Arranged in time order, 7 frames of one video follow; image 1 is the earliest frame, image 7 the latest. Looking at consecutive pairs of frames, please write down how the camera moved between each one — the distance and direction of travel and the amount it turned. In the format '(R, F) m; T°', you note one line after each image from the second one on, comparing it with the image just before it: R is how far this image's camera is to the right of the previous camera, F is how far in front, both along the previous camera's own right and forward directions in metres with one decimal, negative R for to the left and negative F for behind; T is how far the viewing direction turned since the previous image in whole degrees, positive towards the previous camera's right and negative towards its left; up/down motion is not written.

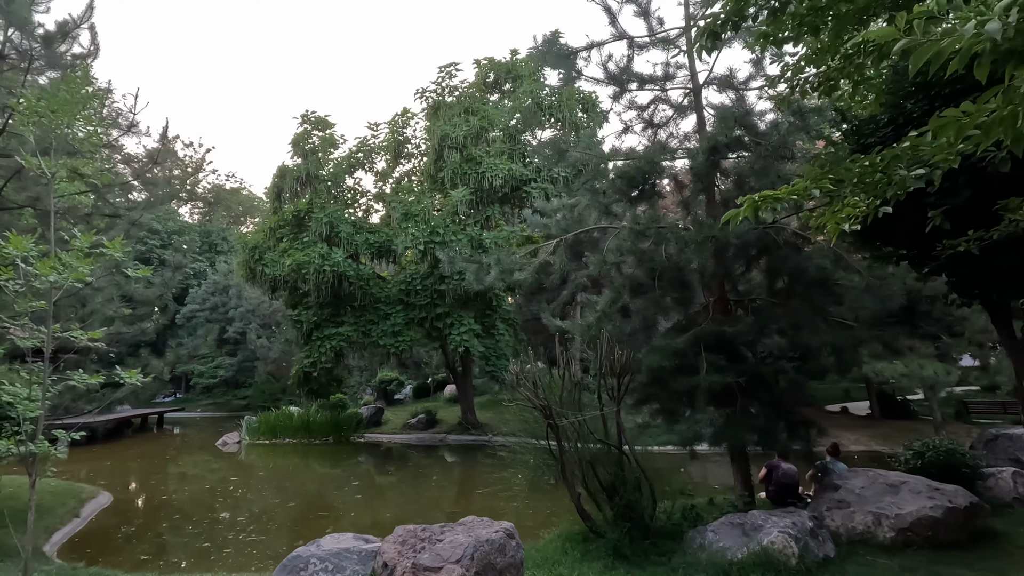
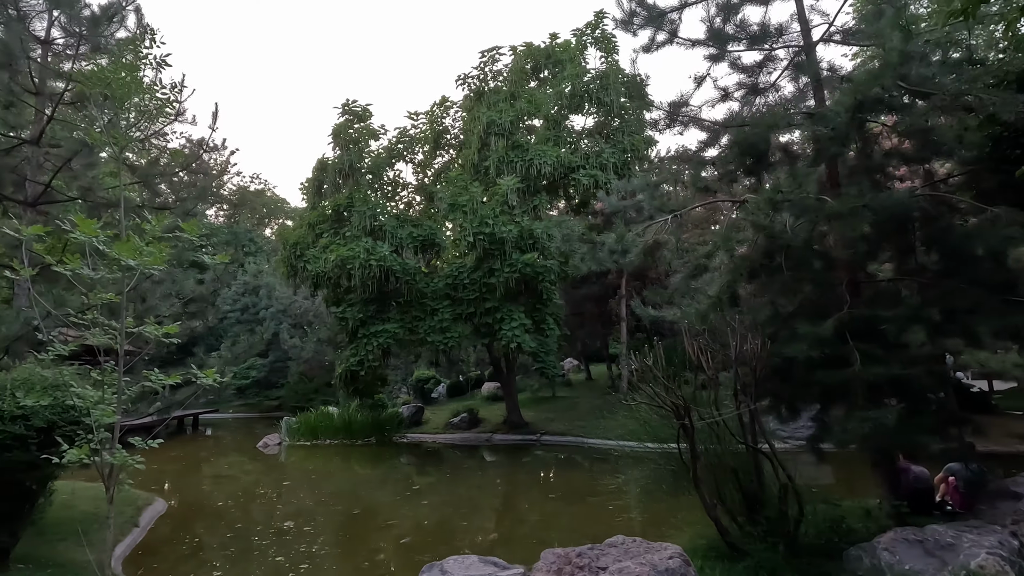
(-0.7, +0.5) m; -2°
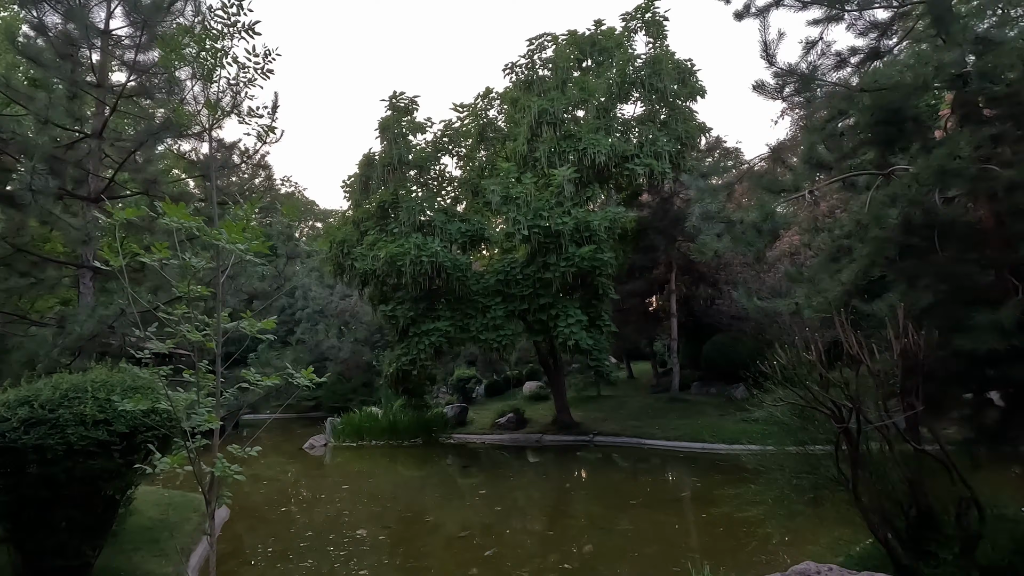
(-0.7, +0.4) m; -2°
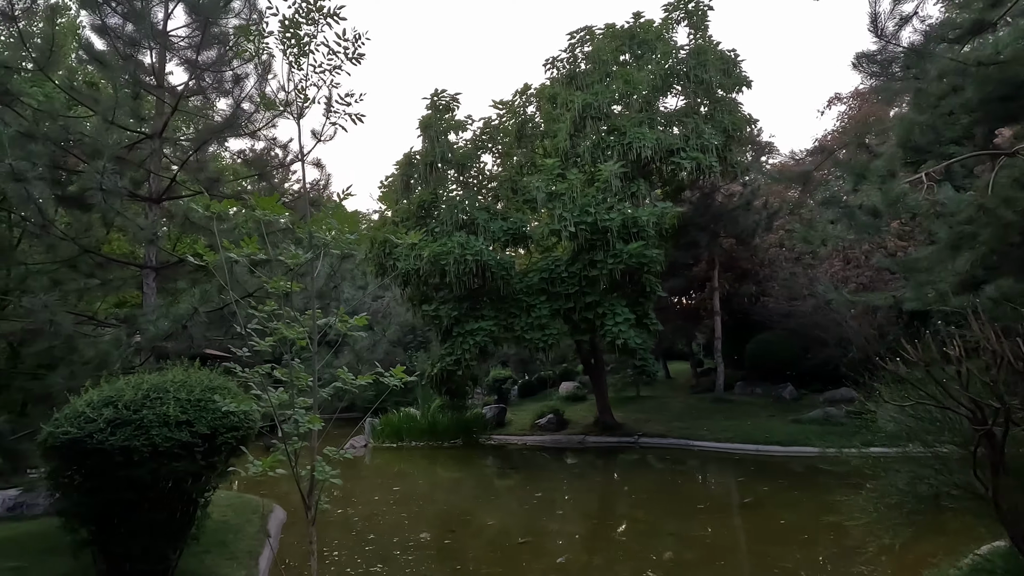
(-0.5, +0.2) m; -2°
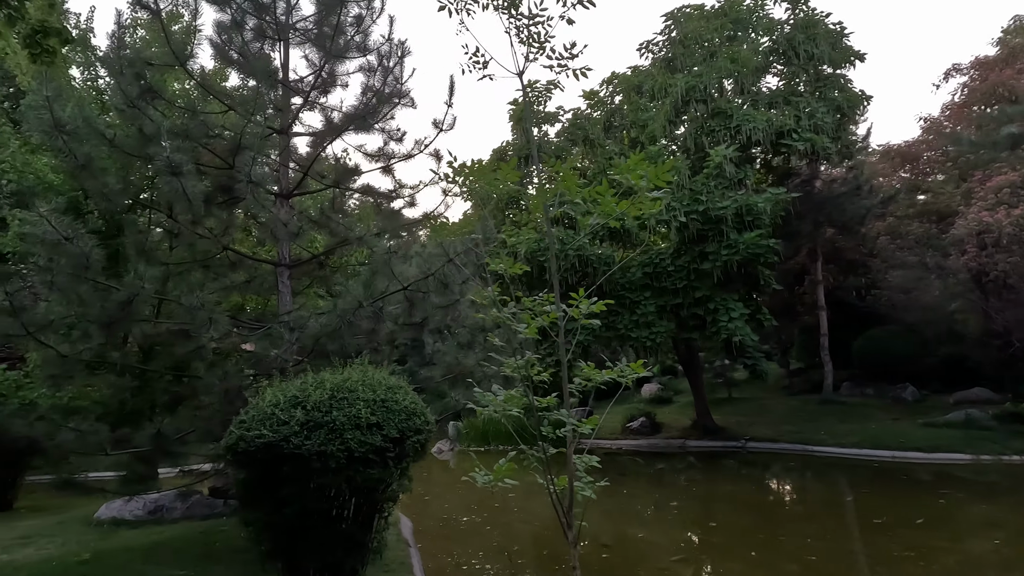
(-1.1, +0.4) m; -5°
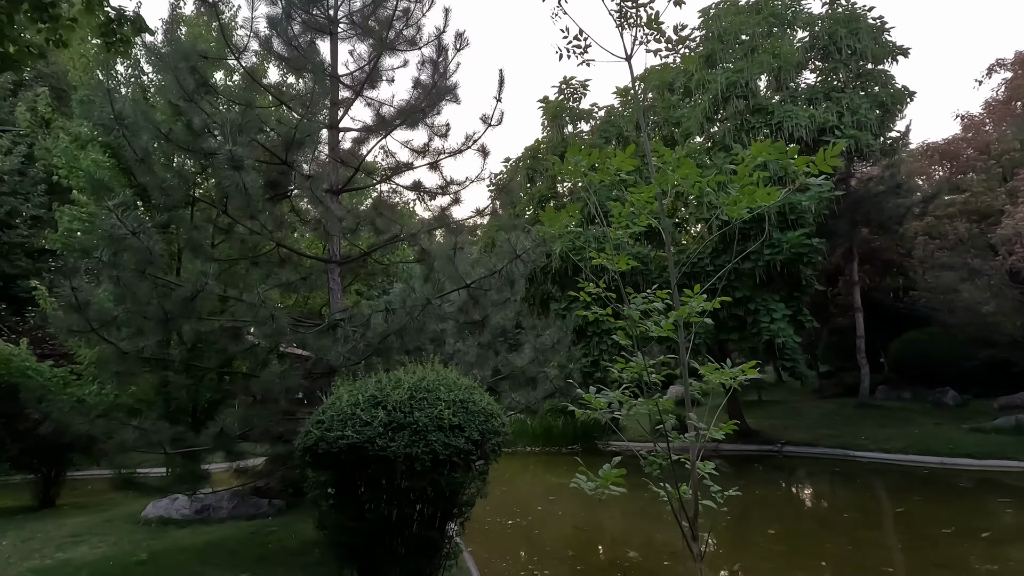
(-0.4, +0.1) m; -1°
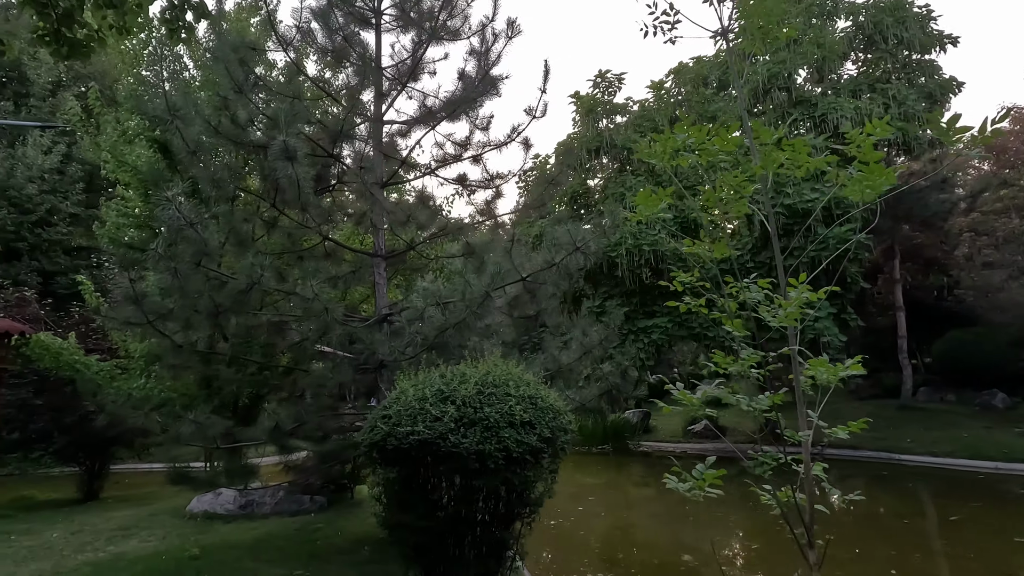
(-0.3, +0.1) m; -2°
